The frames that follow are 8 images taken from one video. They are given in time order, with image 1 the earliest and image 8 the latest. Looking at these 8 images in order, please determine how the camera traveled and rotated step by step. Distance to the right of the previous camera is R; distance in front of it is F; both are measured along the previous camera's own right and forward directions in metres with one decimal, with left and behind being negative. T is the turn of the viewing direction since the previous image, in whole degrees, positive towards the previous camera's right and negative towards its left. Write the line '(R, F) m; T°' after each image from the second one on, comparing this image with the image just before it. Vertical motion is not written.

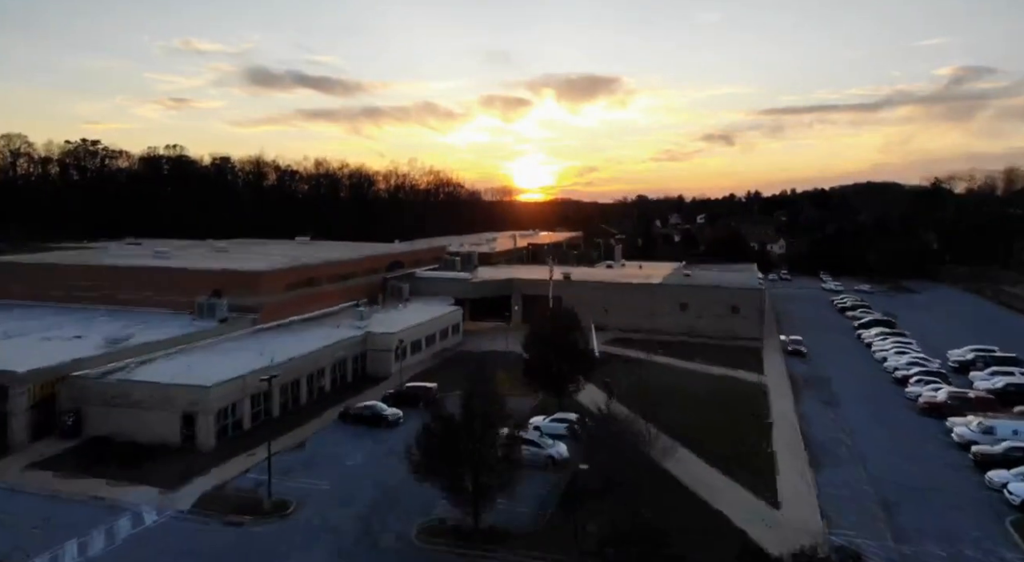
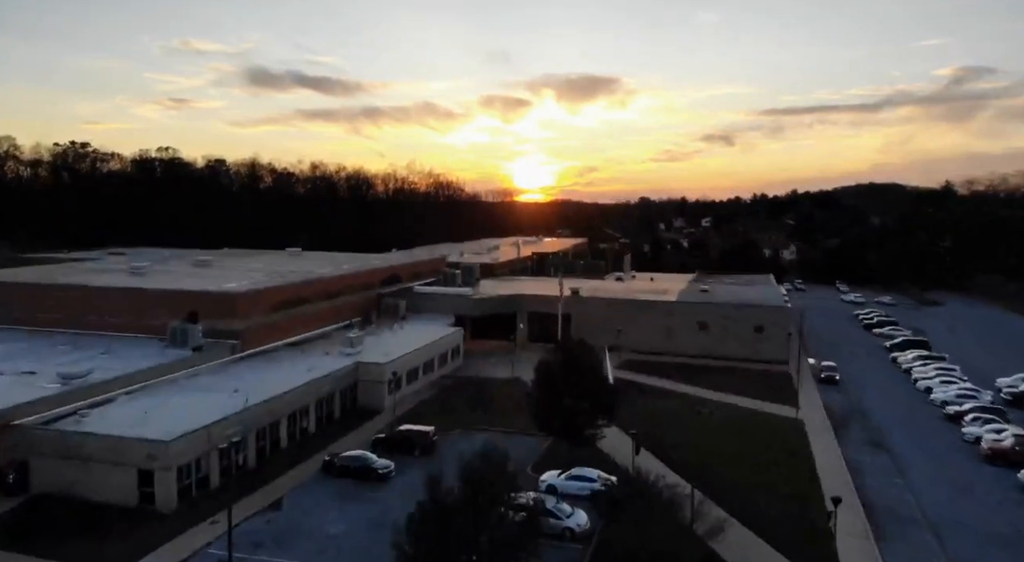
(-0.2, +1.7) m; 0°
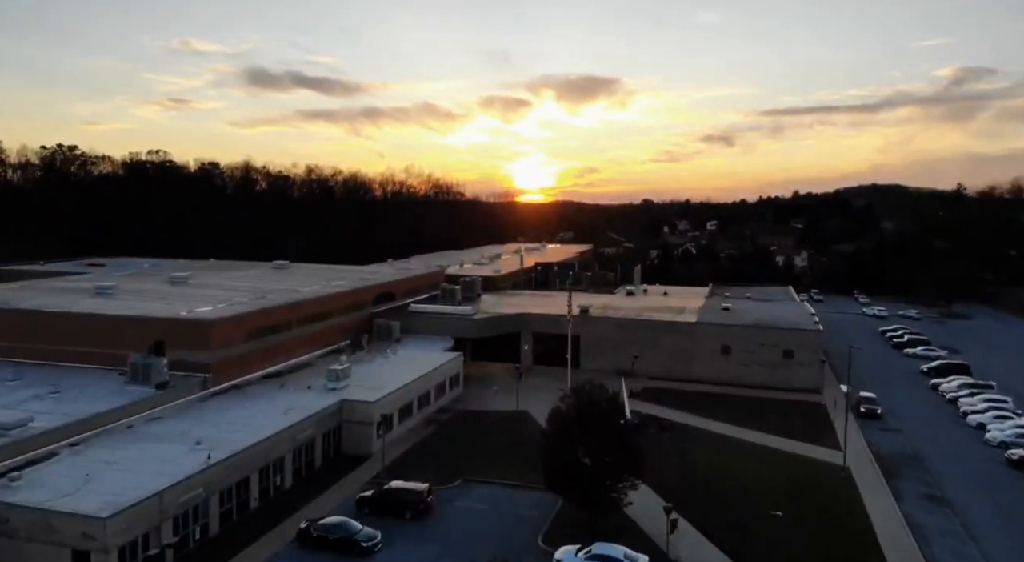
(-0.1, +1.7) m; 0°
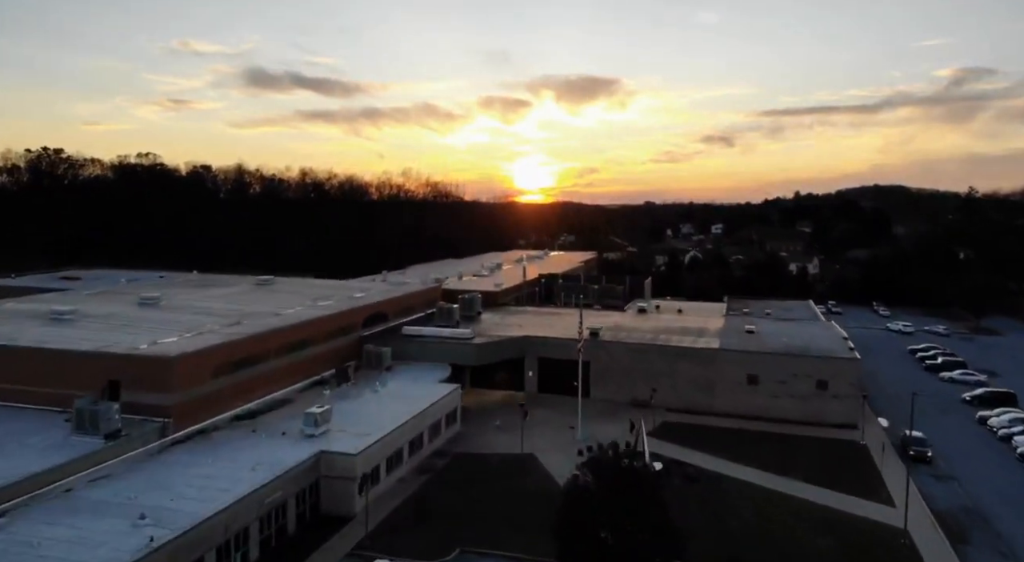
(-0.1, +1.7) m; 0°
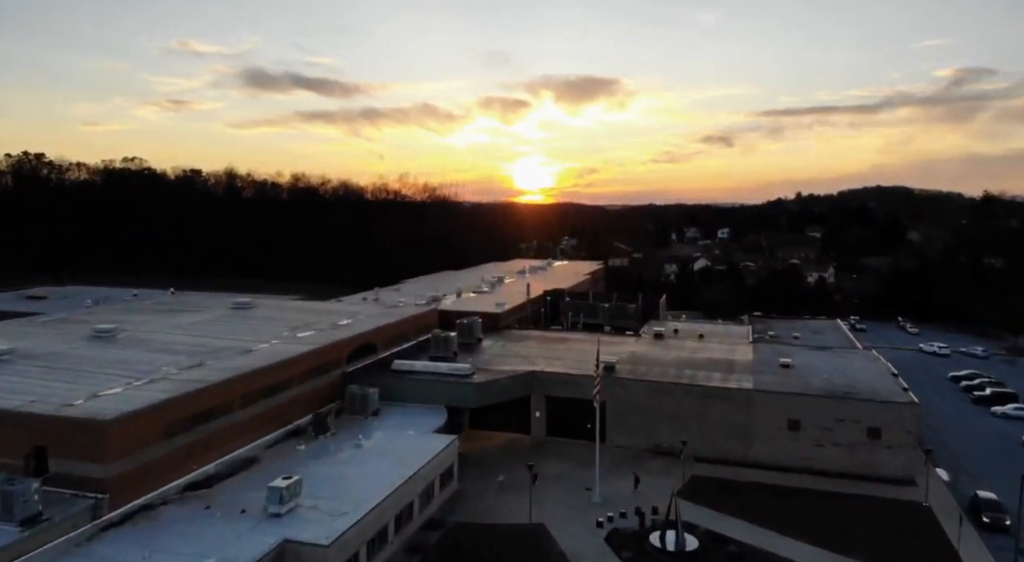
(-0.1, +2.1) m; 0°
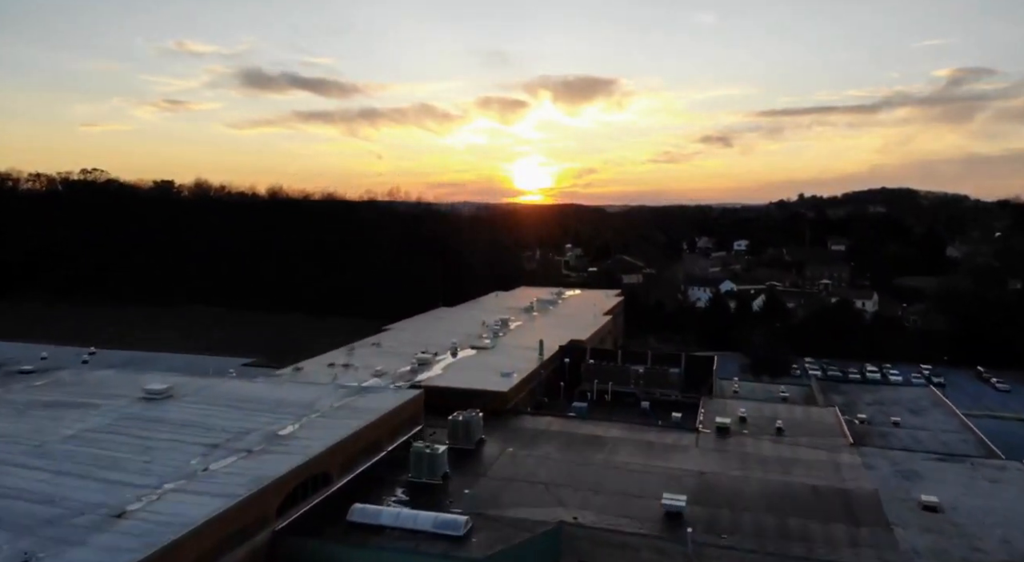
(-0.3, +5.2) m; 0°
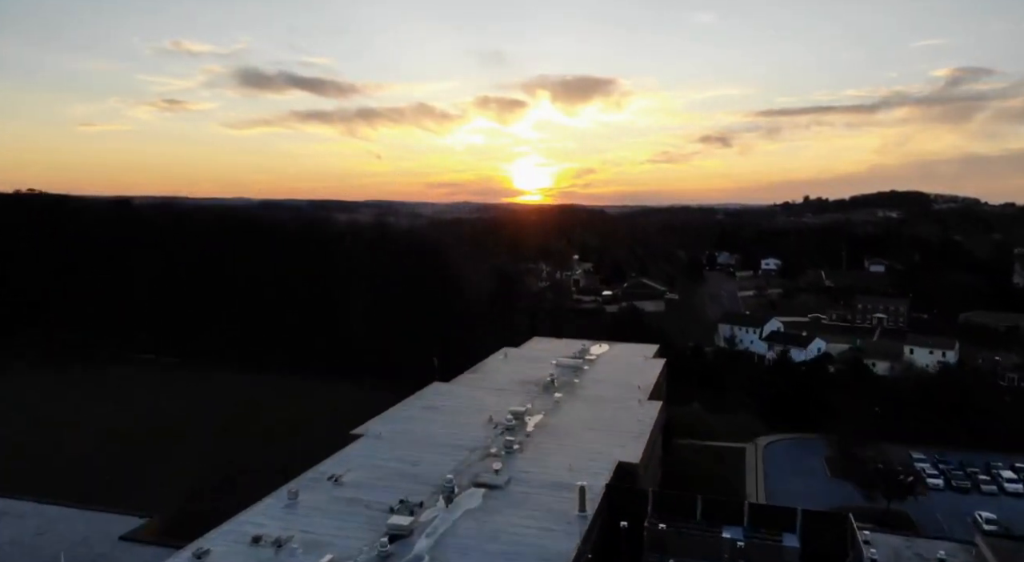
(-0.5, +6.9) m; 0°
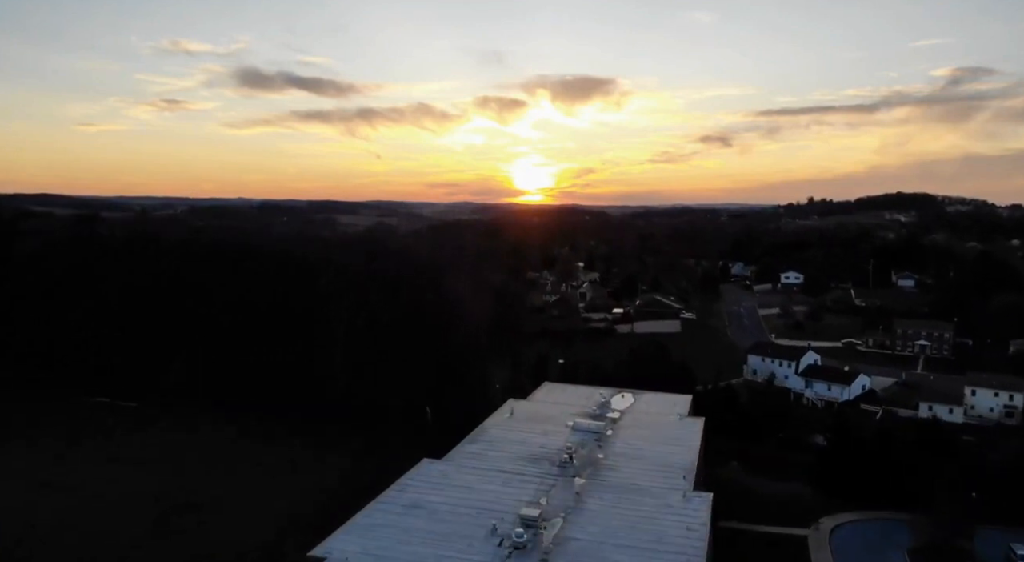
(-0.2, +4.4) m; 0°
